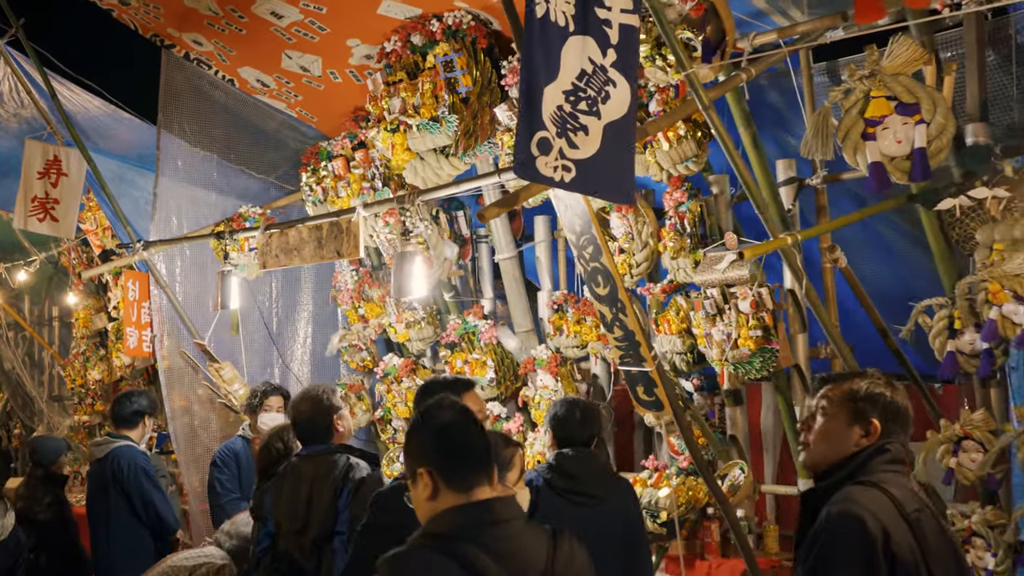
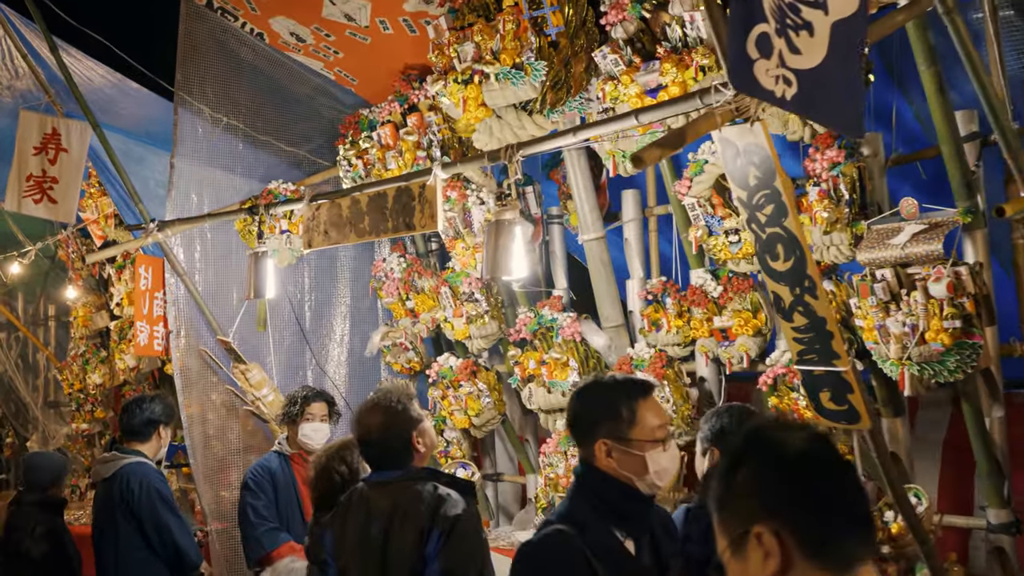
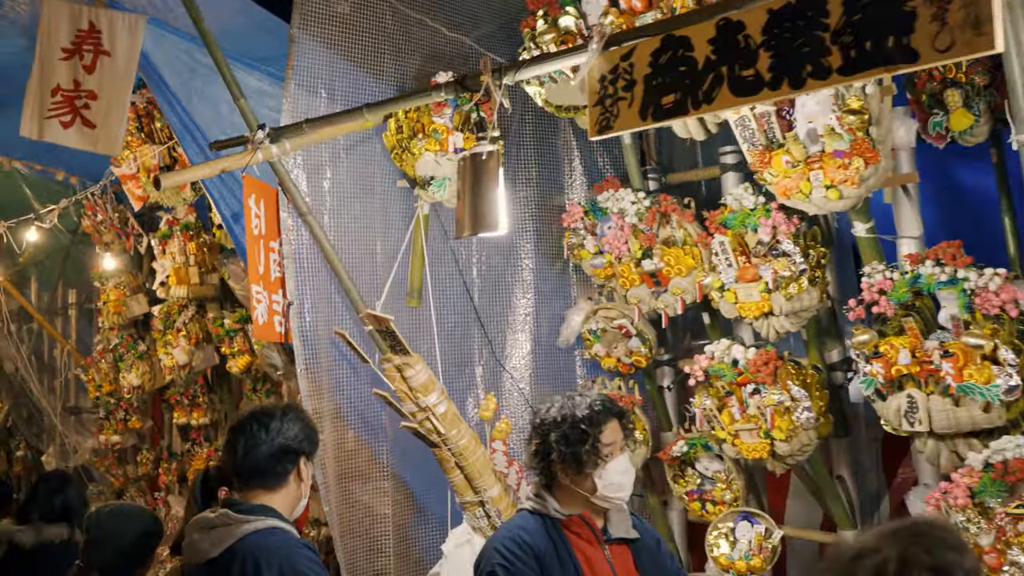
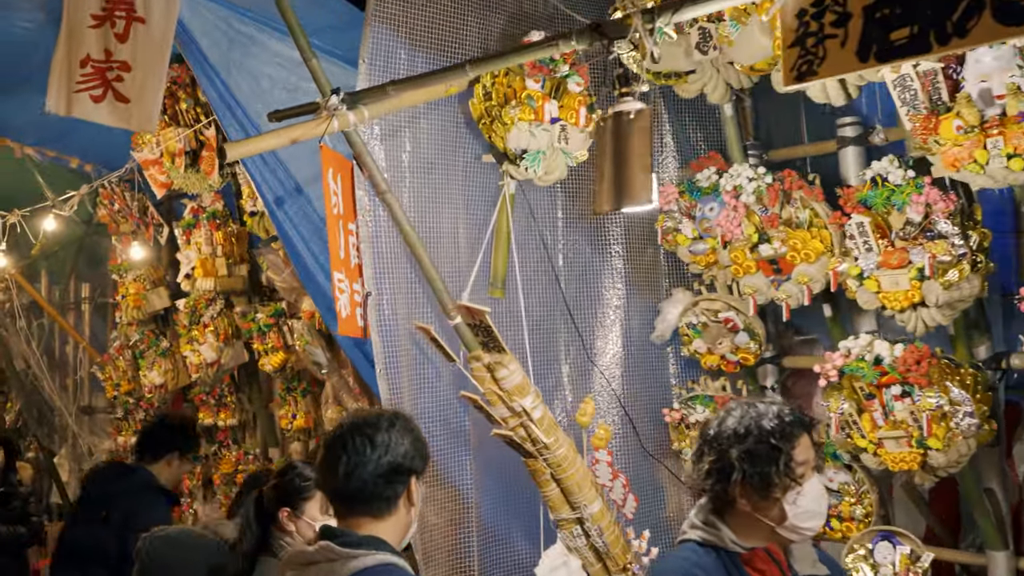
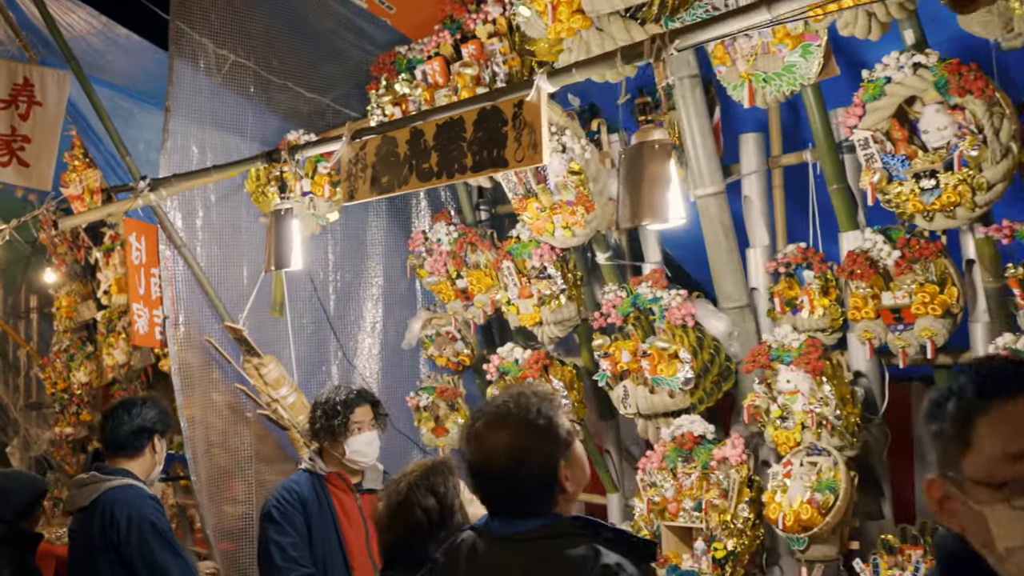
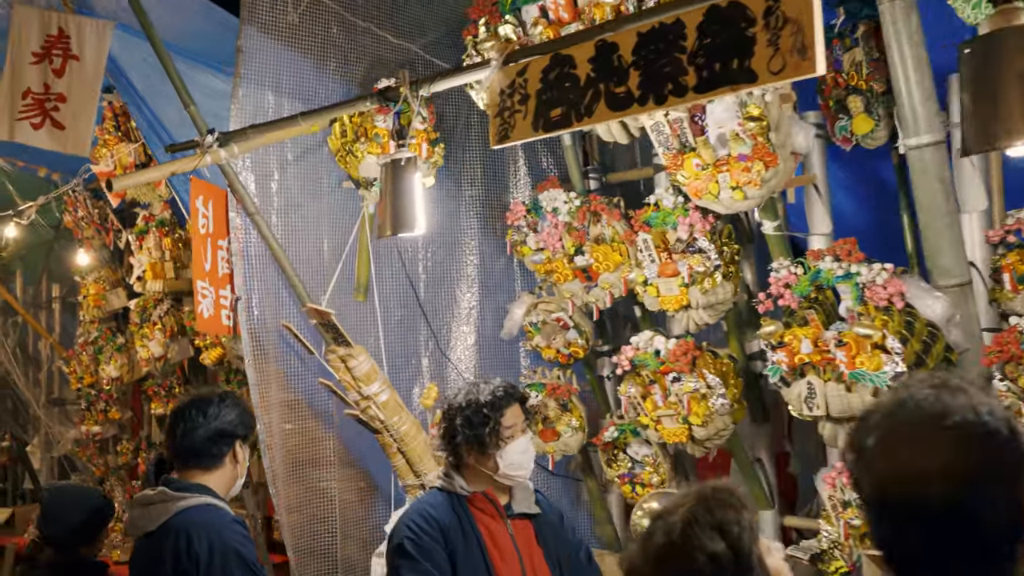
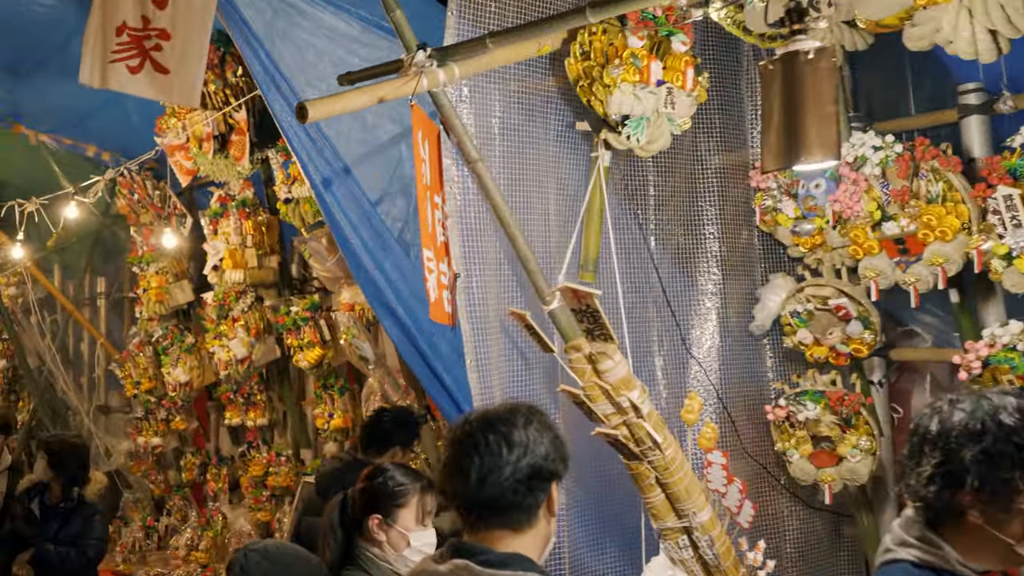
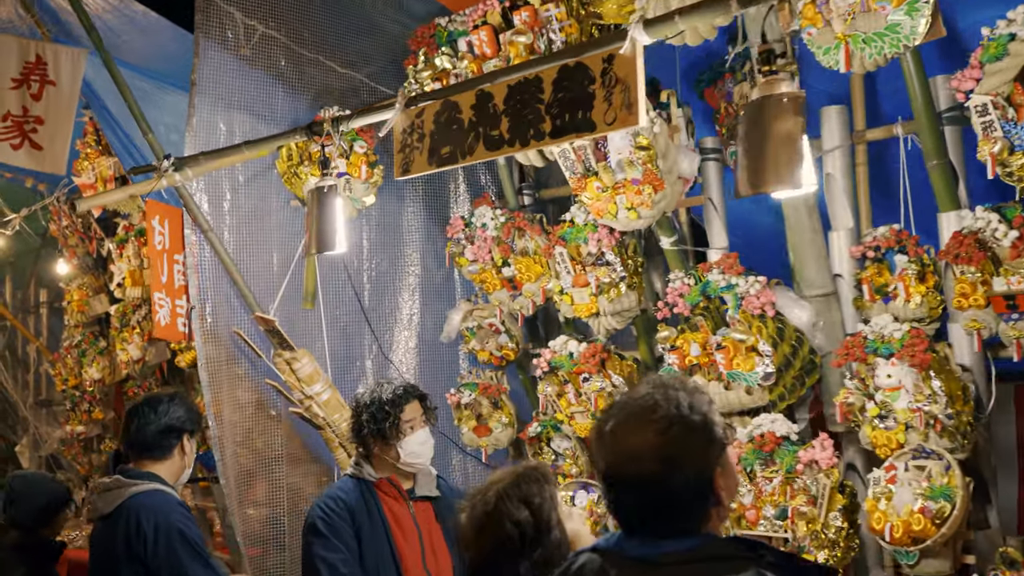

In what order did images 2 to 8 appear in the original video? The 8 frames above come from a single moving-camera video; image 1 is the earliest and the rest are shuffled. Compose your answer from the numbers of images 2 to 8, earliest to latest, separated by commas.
2, 5, 8, 6, 3, 4, 7
